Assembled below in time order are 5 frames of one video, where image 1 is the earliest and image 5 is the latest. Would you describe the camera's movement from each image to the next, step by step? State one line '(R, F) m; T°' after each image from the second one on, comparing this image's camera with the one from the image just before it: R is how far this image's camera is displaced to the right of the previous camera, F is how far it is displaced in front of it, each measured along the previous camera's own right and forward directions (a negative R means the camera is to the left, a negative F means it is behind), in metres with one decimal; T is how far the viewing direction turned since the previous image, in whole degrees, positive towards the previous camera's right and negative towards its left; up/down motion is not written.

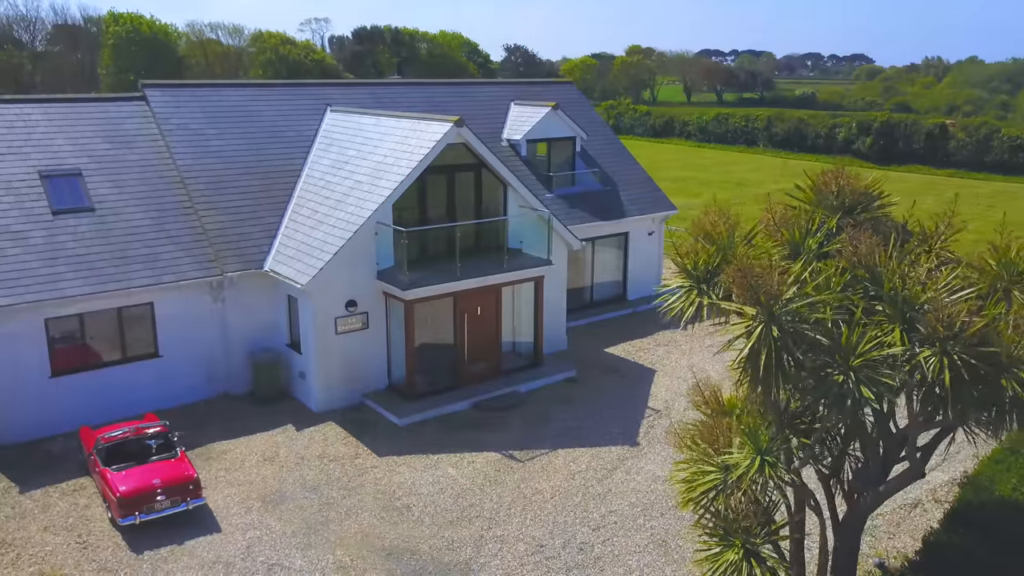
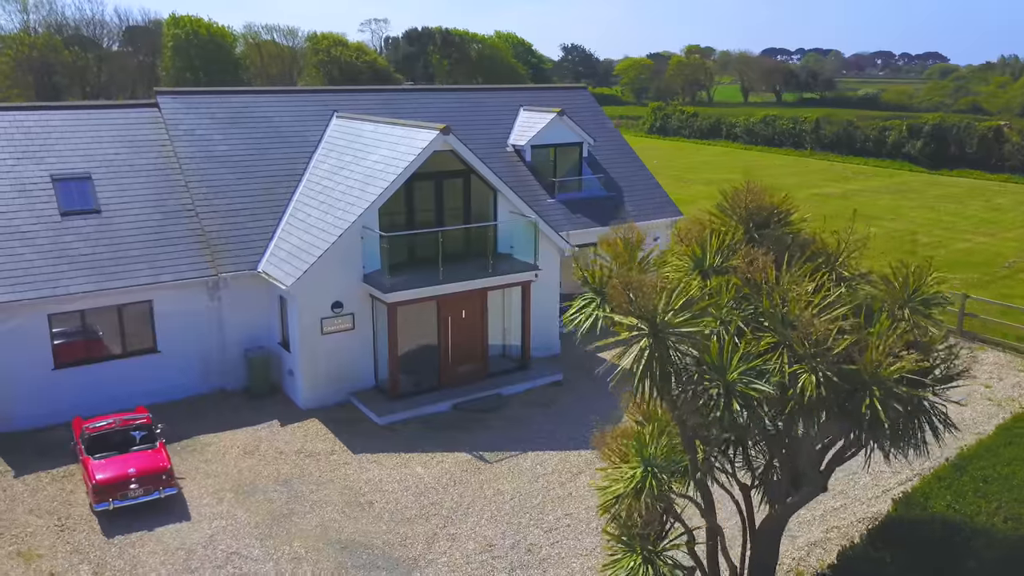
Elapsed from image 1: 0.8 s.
(+1.6, -0.3) m; -4°
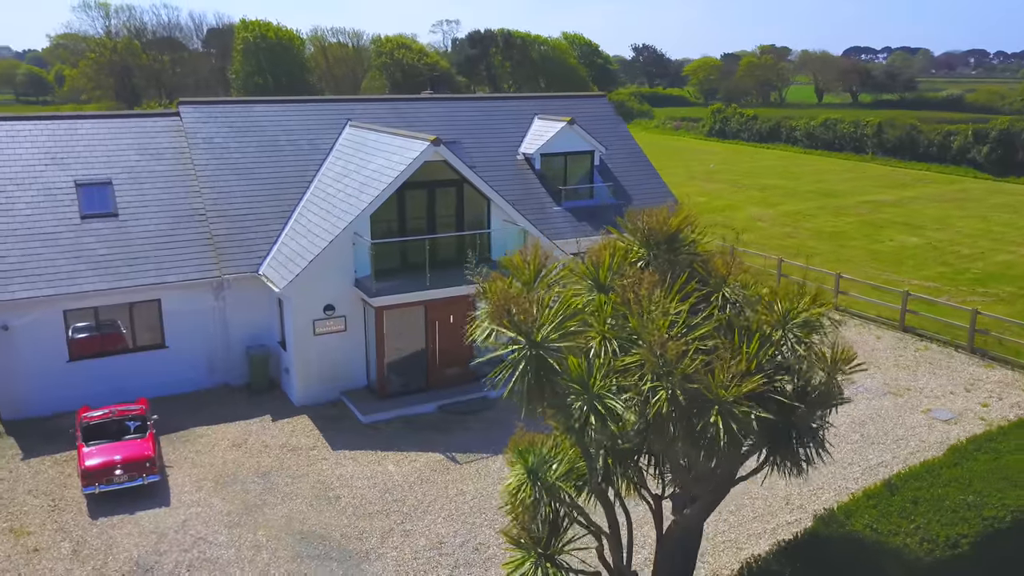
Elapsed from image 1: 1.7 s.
(+1.9, -0.5) m; -5°
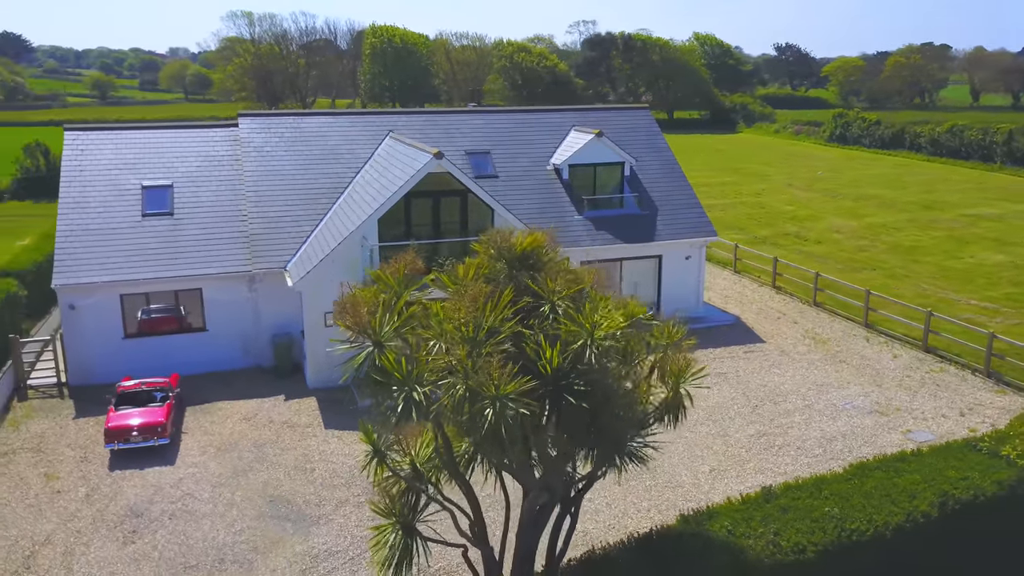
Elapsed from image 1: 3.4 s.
(+3.5, -1.2) m; -9°
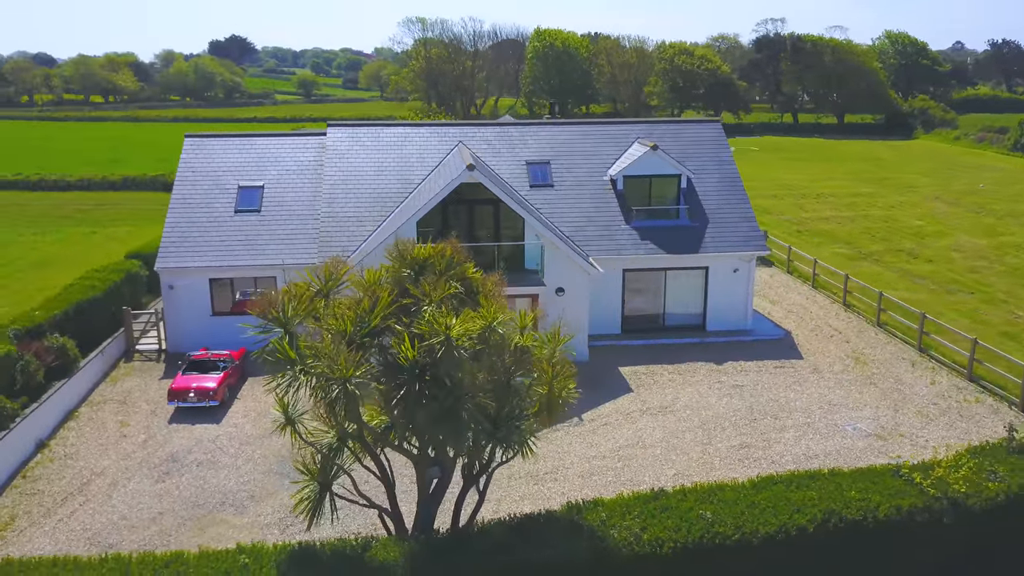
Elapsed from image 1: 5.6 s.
(+4.3, -1.3) m; -12°
